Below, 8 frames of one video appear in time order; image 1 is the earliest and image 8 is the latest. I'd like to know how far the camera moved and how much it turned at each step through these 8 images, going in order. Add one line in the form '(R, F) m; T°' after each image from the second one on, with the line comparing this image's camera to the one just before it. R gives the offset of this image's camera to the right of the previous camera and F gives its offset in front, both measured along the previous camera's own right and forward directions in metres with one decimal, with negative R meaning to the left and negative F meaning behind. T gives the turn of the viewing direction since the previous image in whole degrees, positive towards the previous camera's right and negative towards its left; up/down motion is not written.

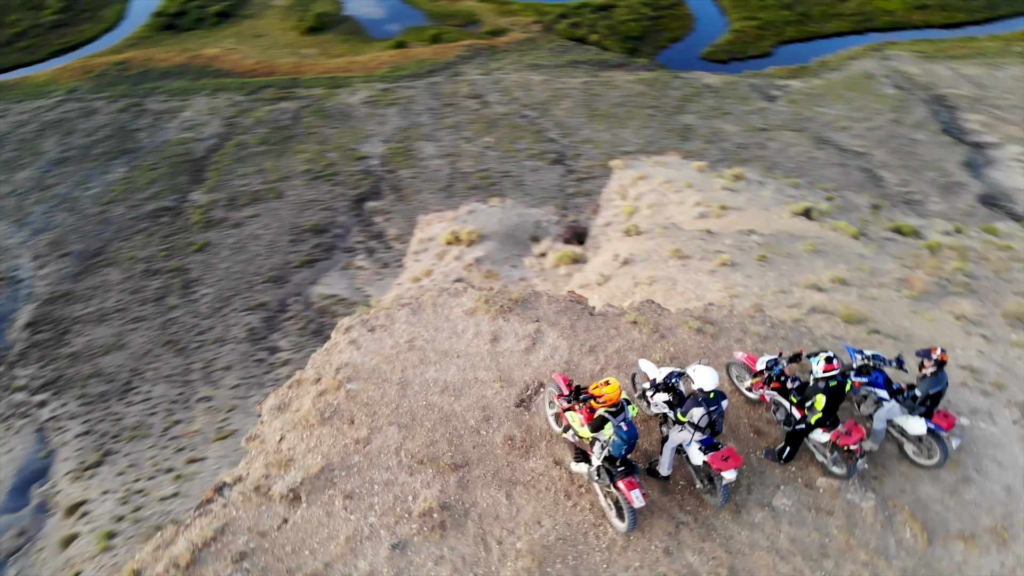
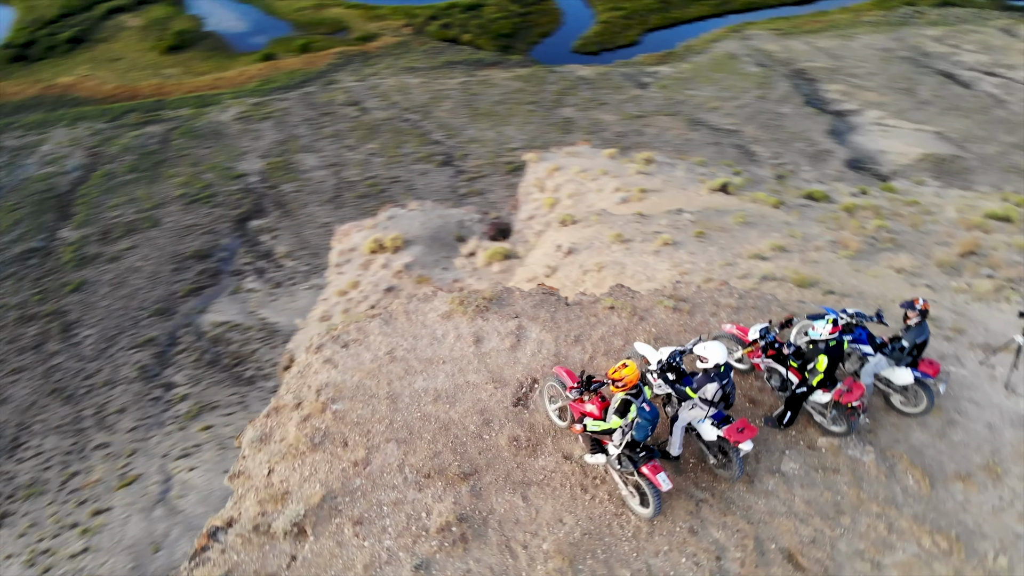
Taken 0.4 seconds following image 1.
(-0.8, +0.3) m; +7°
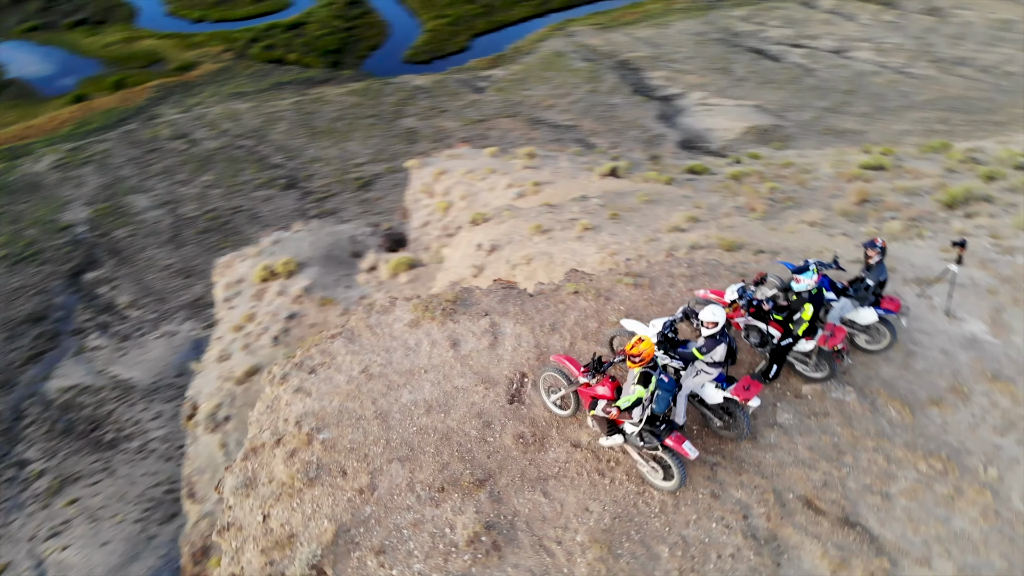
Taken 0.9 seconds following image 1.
(-1.1, +0.3) m; +10°
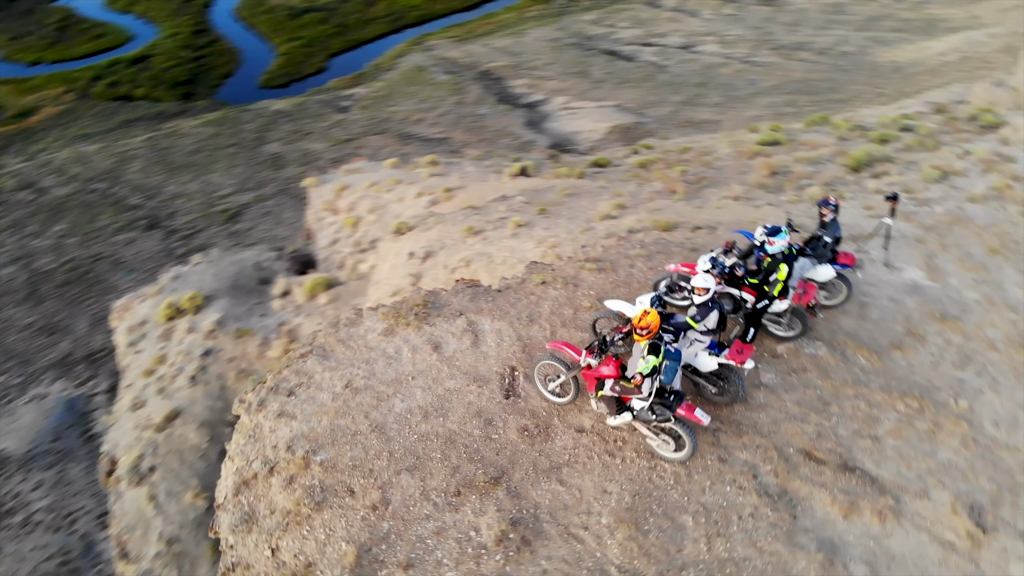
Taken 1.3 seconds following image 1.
(-0.9, +0.2) m; +8°
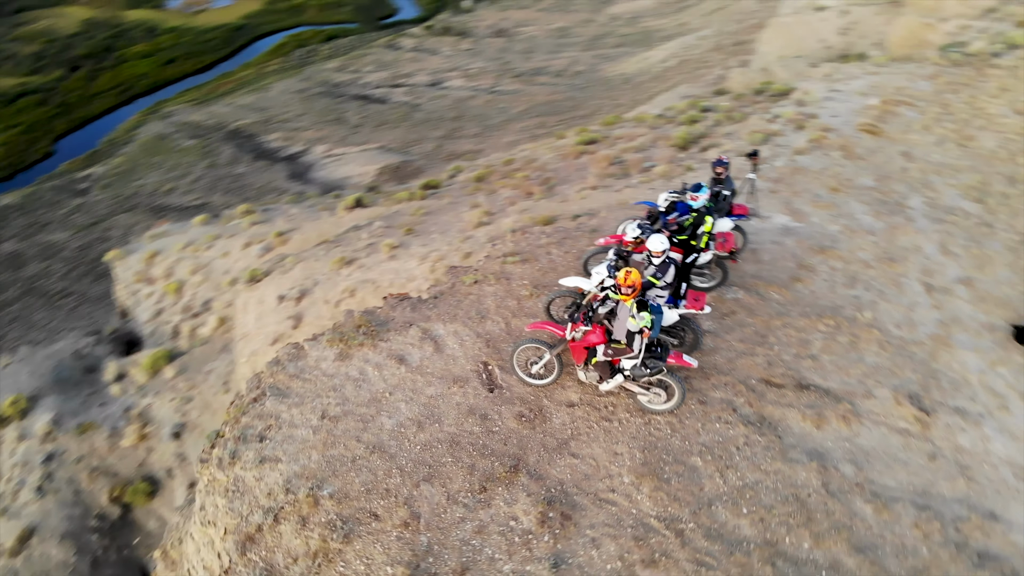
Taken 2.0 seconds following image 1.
(-1.6, +0.2) m; +15°
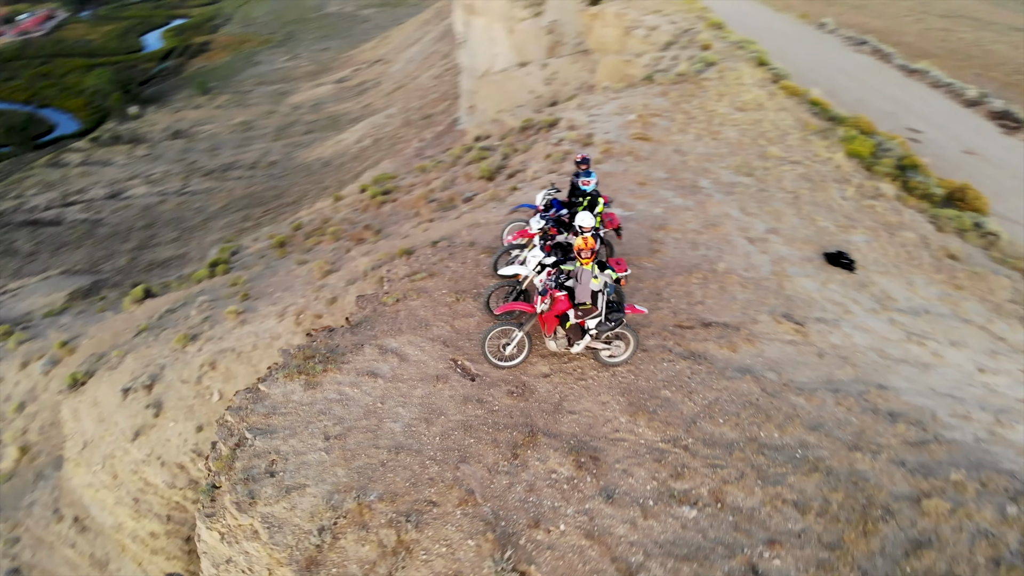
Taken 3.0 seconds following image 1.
(-2.2, -0.1) m; +20°
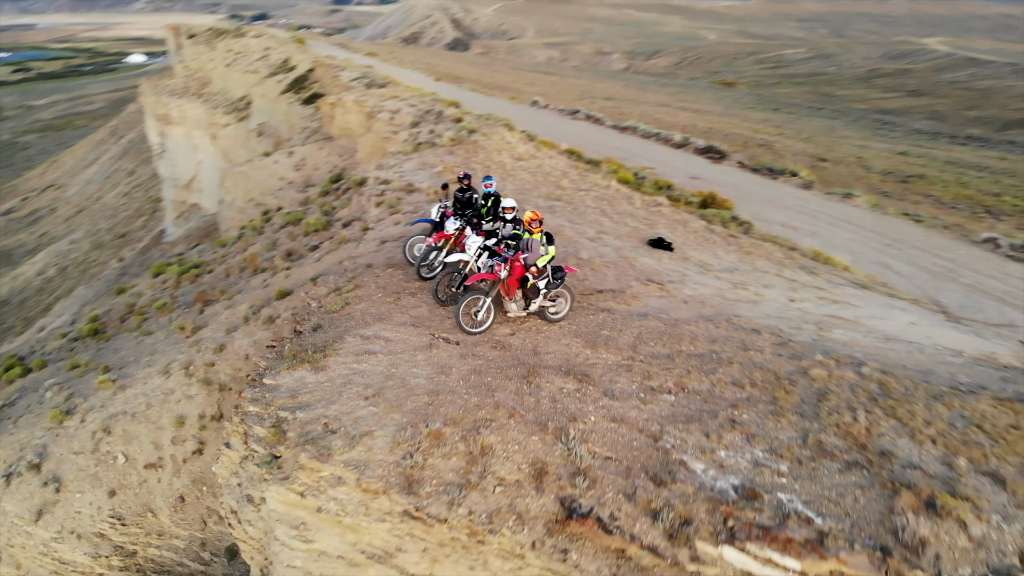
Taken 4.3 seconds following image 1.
(-2.7, -0.8) m; +20°
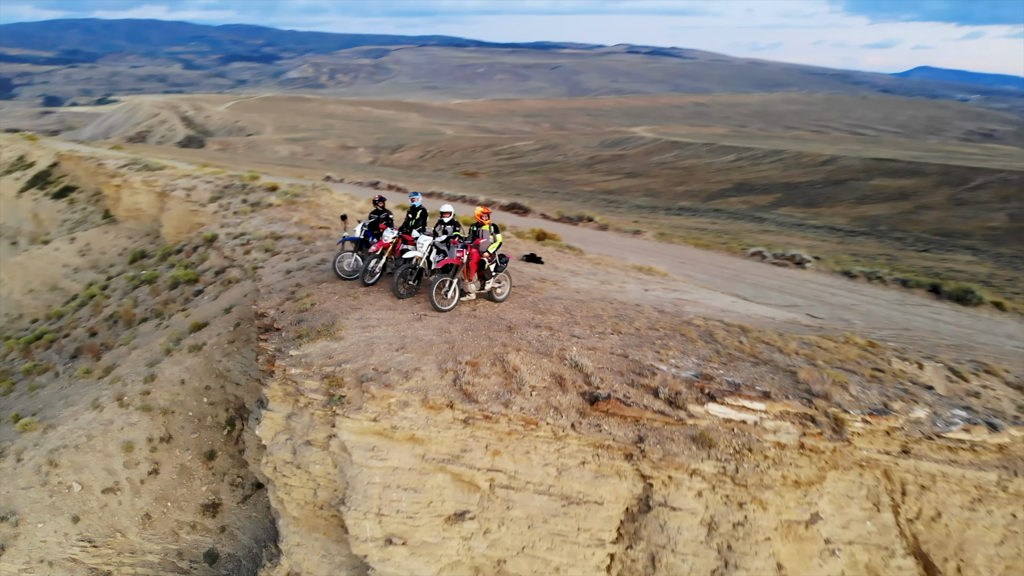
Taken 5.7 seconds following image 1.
(-2.7, -1.4) m; +17°
